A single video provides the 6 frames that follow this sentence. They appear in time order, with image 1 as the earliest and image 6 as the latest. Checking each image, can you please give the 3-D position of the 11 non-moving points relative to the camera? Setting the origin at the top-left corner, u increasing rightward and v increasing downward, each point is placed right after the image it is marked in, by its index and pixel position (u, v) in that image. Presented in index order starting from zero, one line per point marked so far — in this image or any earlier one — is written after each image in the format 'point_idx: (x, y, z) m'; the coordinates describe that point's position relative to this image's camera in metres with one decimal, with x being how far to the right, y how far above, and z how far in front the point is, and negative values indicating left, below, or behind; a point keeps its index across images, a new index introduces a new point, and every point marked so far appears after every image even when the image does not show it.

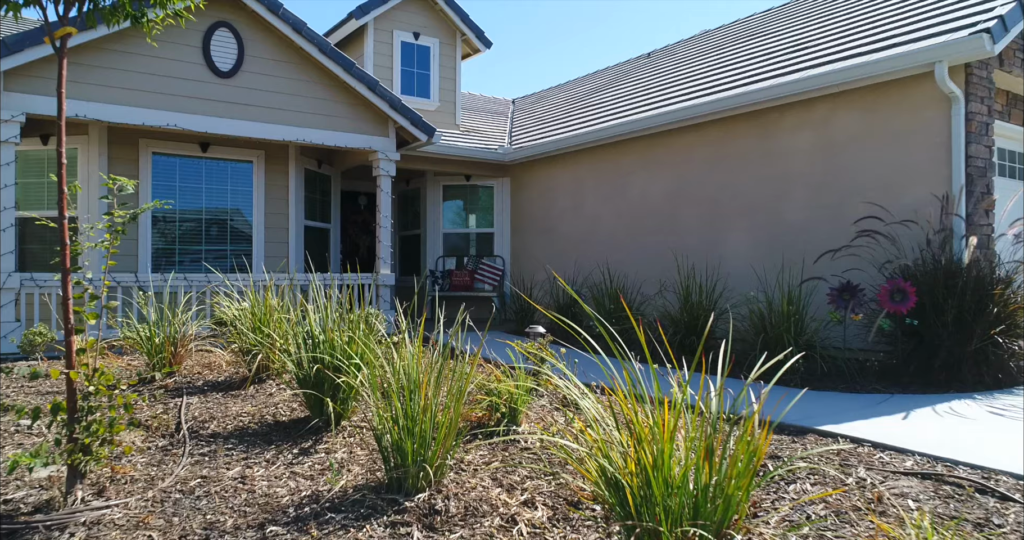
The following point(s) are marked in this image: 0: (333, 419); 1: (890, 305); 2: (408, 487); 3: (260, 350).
0: (-1.0, -0.9, +3.7) m
1: (+2.9, -0.3, +4.9) m
2: (-0.5, -0.9, +2.8) m
3: (-1.8, -0.6, +4.6) m
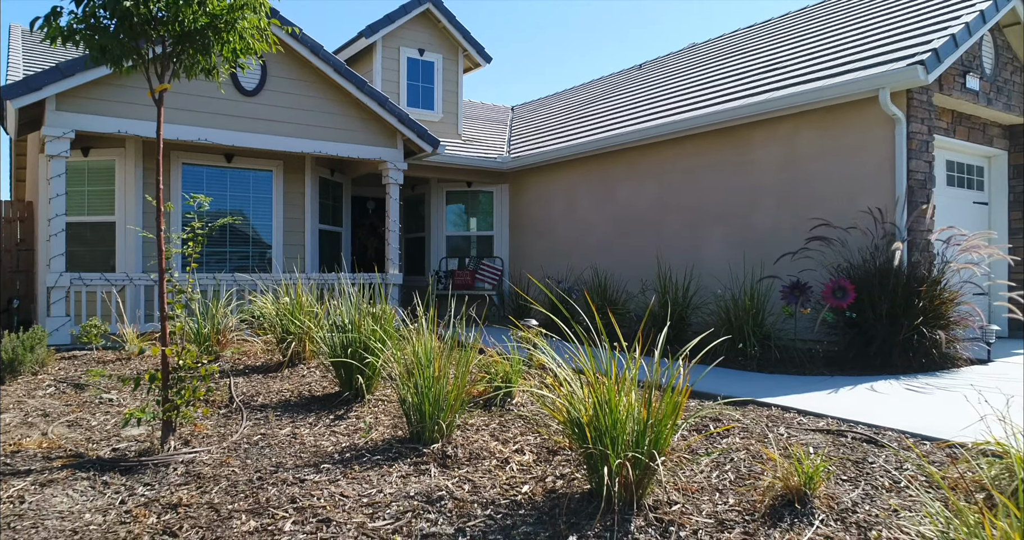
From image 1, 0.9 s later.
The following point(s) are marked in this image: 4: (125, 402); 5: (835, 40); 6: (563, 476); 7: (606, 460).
0: (-1.1, -0.9, +4.5) m
1: (+2.9, -0.3, +5.7) m
2: (-0.5, -1.0, +3.6) m
3: (-1.9, -0.6, +5.4) m
4: (-2.8, -0.9, +4.5) m
5: (+4.1, +2.9, +7.9) m
6: (+0.3, -1.0, +3.1) m
7: (+0.4, -0.8, +2.8) m
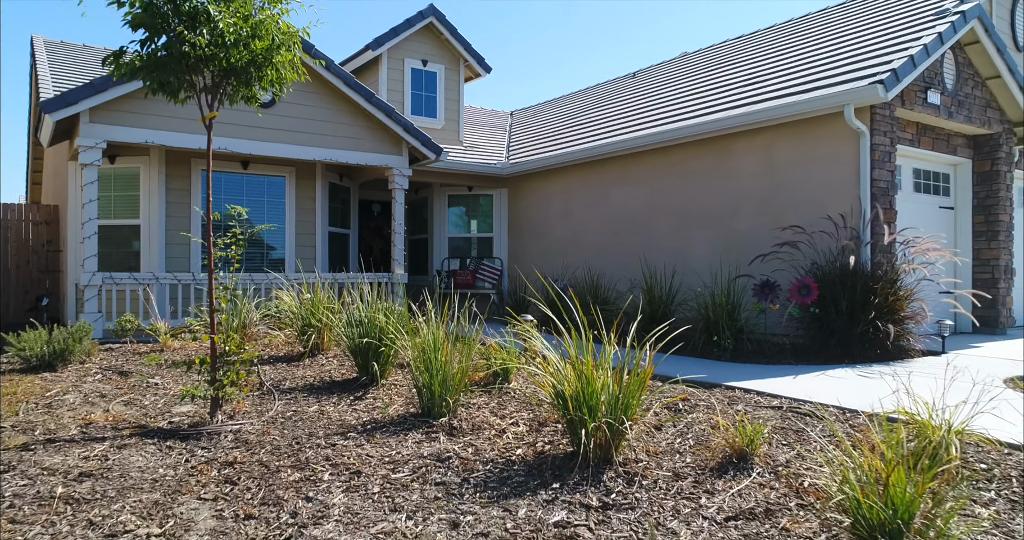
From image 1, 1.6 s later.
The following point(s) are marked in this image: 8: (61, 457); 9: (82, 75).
0: (-1.1, -0.9, +5.1) m
1: (+2.9, -0.3, +6.3) m
2: (-0.5, -1.0, +4.2) m
3: (-1.9, -0.6, +6.1) m
4: (-2.8, -0.9, +5.1) m
5: (+4.1, +2.9, +8.6) m
6: (+0.2, -1.0, +3.7) m
7: (+0.4, -0.8, +3.4) m
8: (-2.5, -1.0, +3.5) m
9: (-6.7, +3.0, +9.7) m
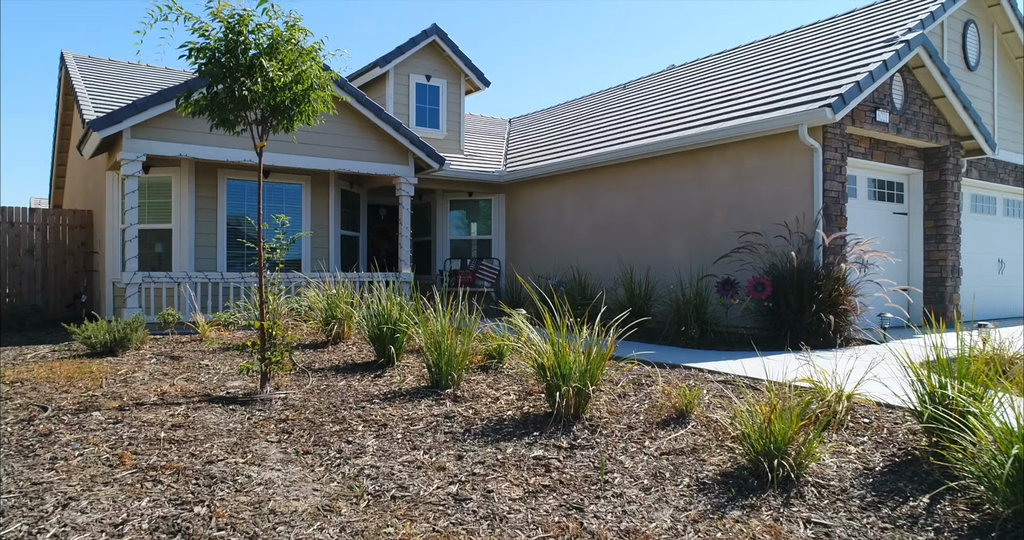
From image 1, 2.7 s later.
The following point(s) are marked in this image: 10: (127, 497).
0: (-1.2, -0.9, +6.1) m
1: (+2.8, -0.3, +7.3) m
2: (-0.6, -0.9, +5.2) m
3: (-2.0, -0.6, +7.0) m
4: (-2.8, -0.9, +6.1) m
5: (+4.0, +2.9, +9.5) m
6: (+0.2, -1.0, +4.7) m
7: (+0.3, -0.8, +4.4) m
8: (-2.6, -1.0, +4.5) m
9: (-6.7, +3.0, +10.7) m
10: (-1.9, -1.1, +3.1) m
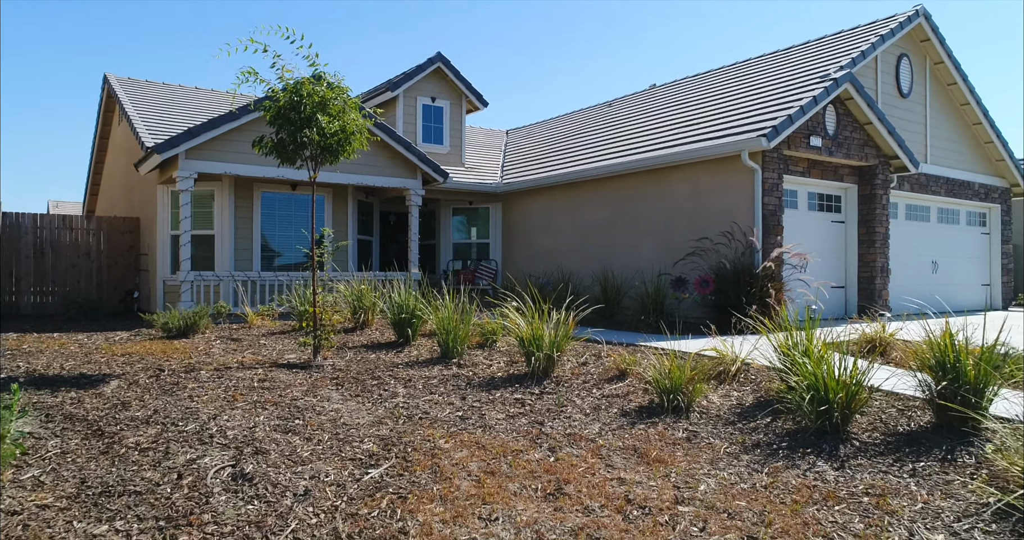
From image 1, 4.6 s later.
0: (-1.3, -0.9, +7.8) m
1: (+2.7, -0.3, +9.0) m
2: (-0.7, -0.9, +6.9) m
3: (-2.1, -0.6, +8.8) m
4: (-3.0, -0.9, +7.8) m
5: (+3.9, +2.9, +11.3) m
6: (+0.1, -1.0, +6.4) m
7: (+0.2, -0.8, +6.1) m
8: (-2.7, -1.0, +6.2) m
9: (-6.8, +3.0, +12.4) m
10: (-2.0, -1.1, +4.8) m
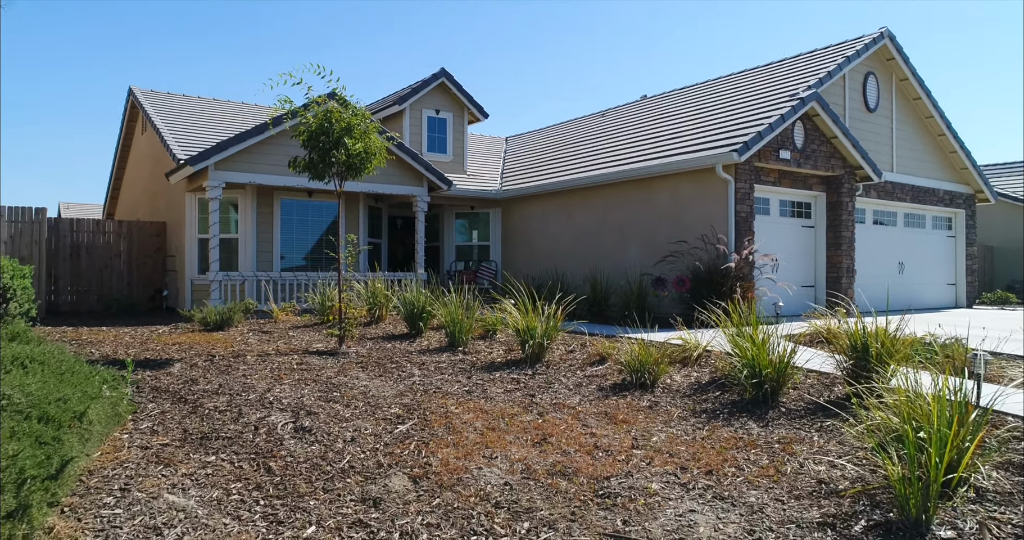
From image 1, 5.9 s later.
0: (-1.3, -0.9, +8.9) m
1: (+2.7, -0.3, +10.2) m
2: (-0.7, -1.0, +8.0) m
3: (-2.1, -0.6, +9.9) m
4: (-3.0, -0.9, +8.9) m
5: (+3.9, +2.9, +12.4) m
6: (0.0, -1.0, +7.6) m
7: (+0.2, -0.8, +7.2) m
8: (-2.7, -1.0, +7.3) m
9: (-6.9, +3.0, +13.5) m
10: (-2.0, -1.1, +5.9) m
